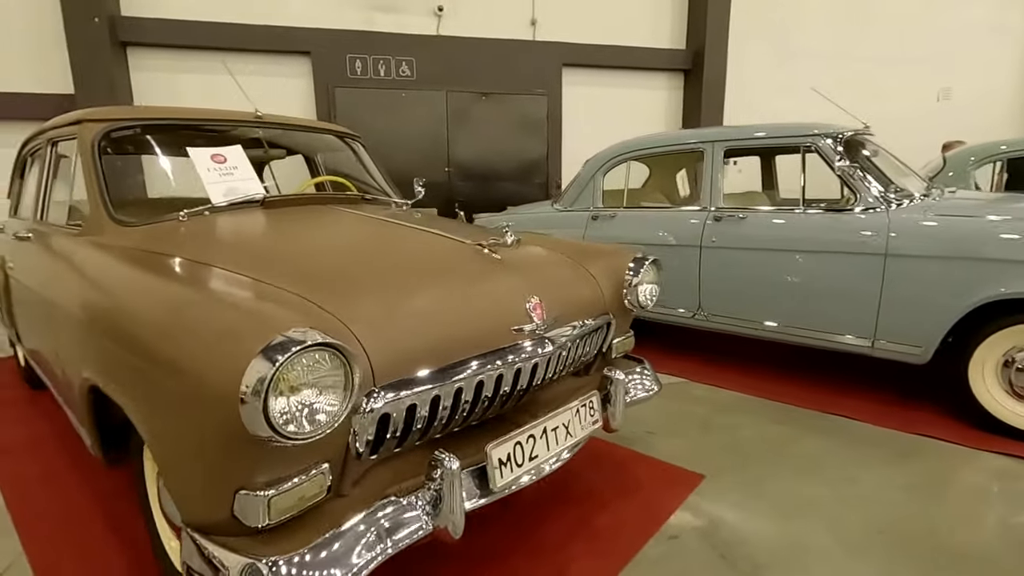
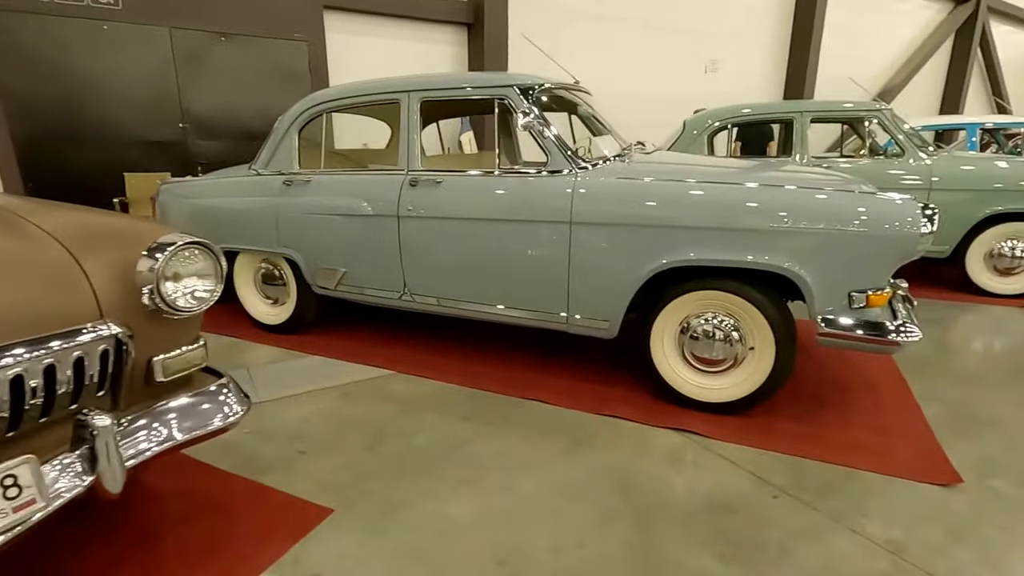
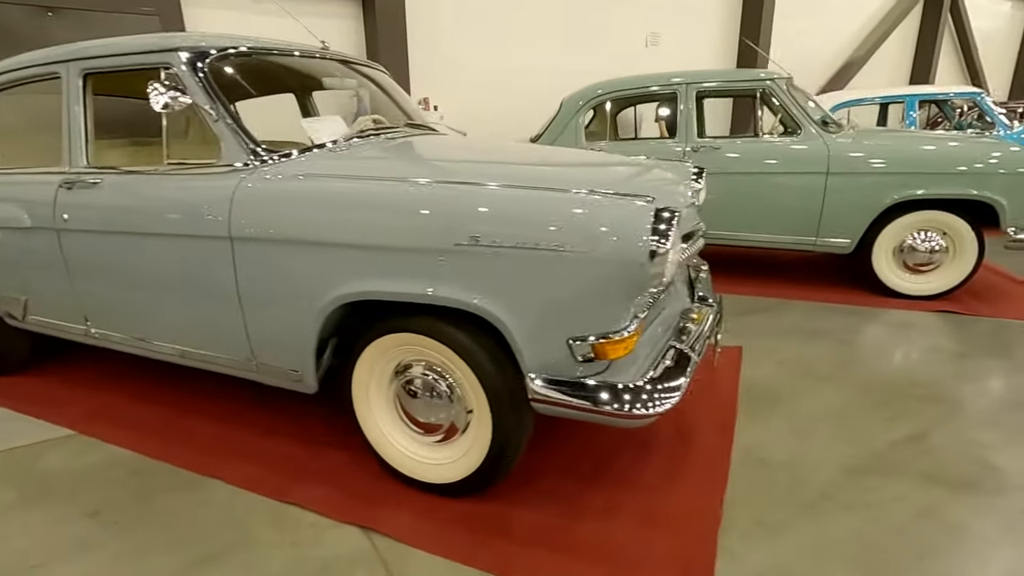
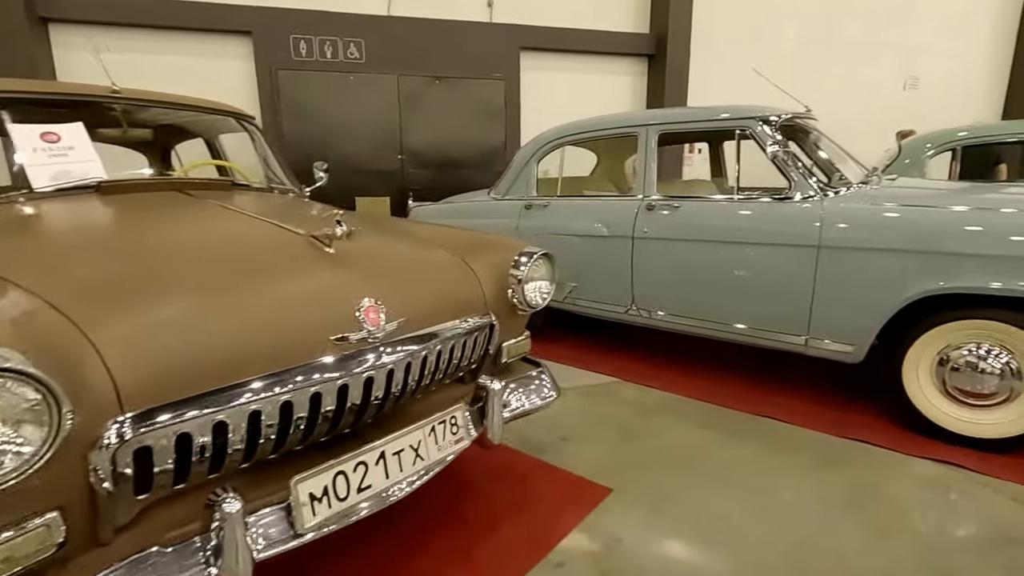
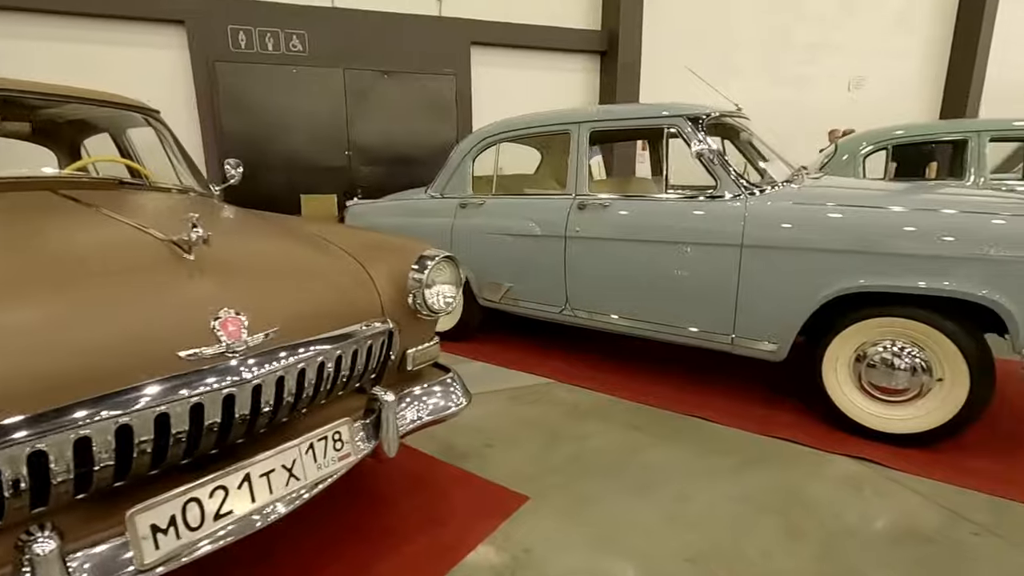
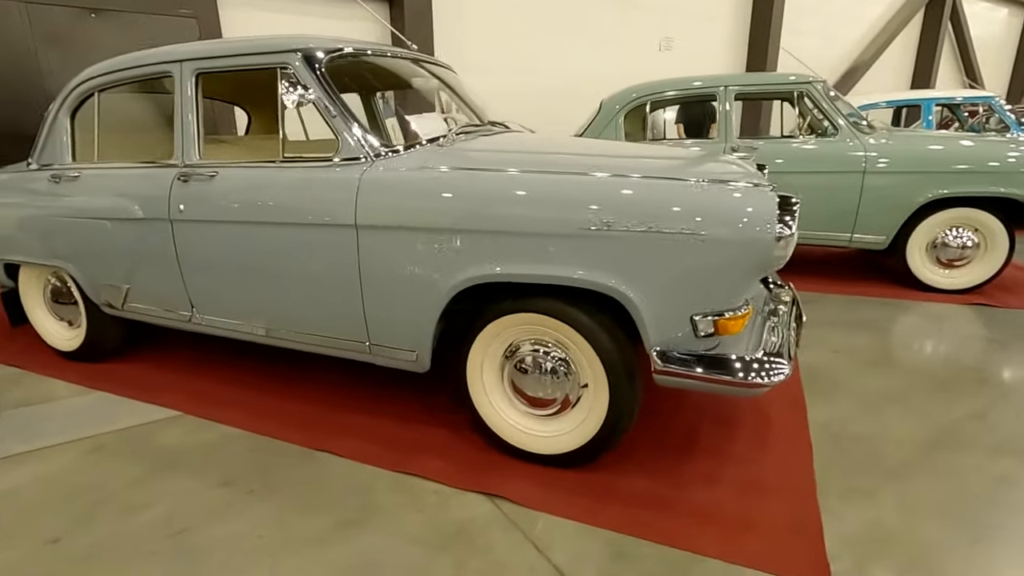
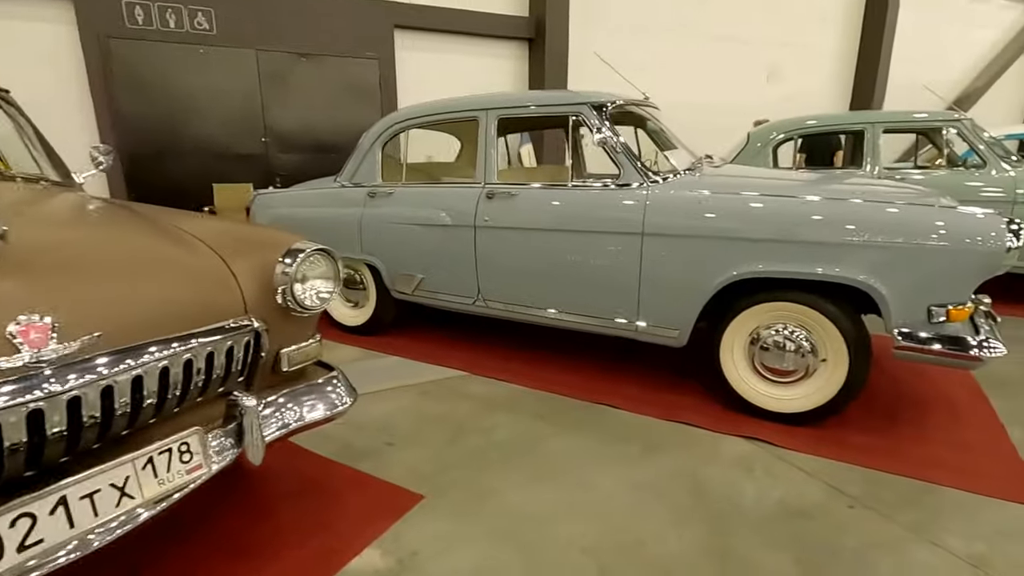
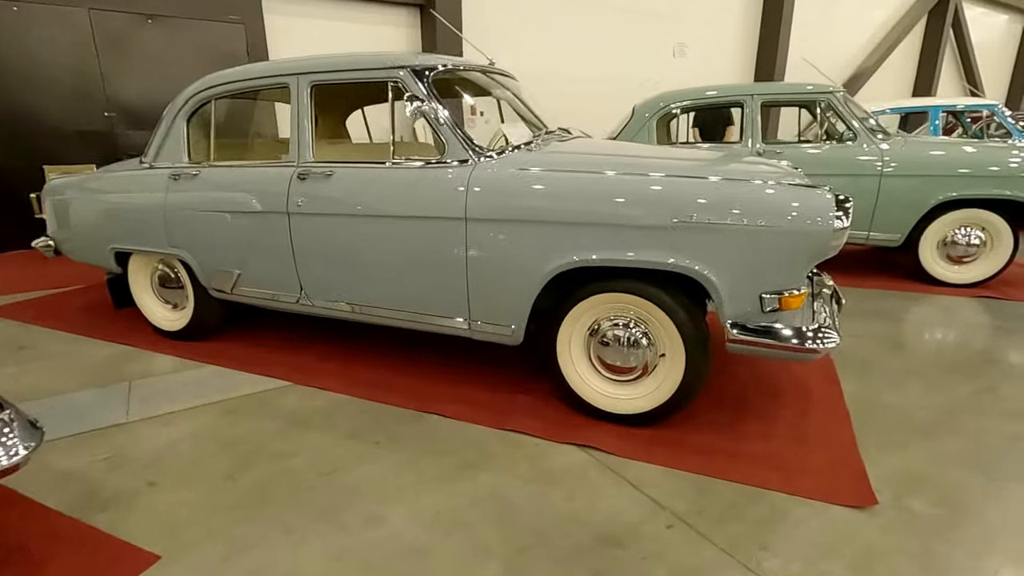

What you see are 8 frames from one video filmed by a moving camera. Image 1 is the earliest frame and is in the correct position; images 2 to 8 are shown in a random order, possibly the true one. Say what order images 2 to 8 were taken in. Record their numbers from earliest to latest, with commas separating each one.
4, 5, 7, 2, 8, 6, 3
